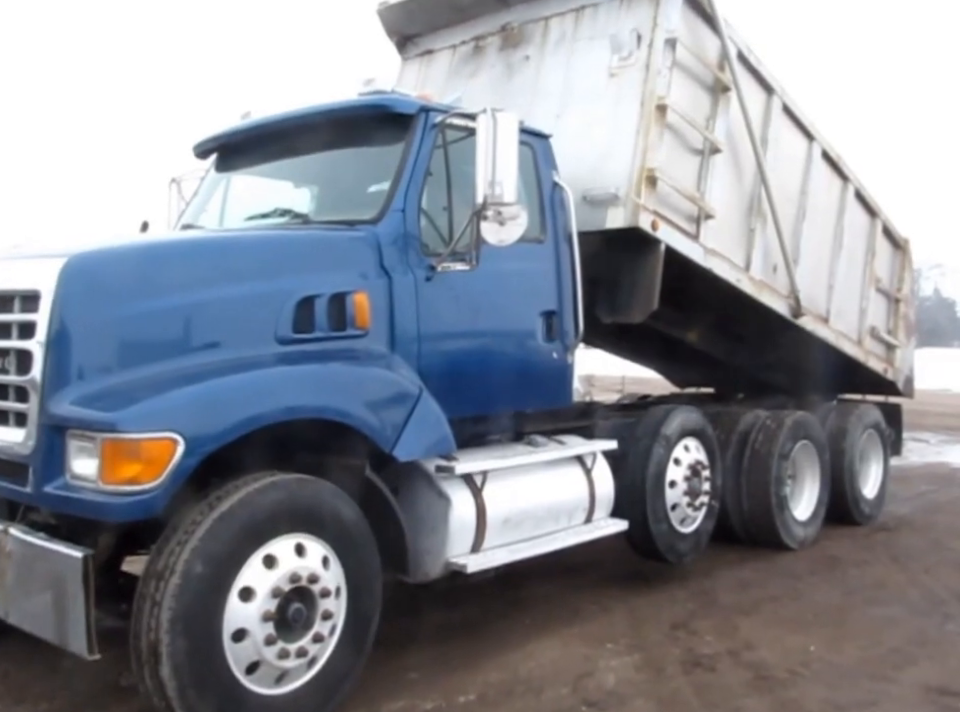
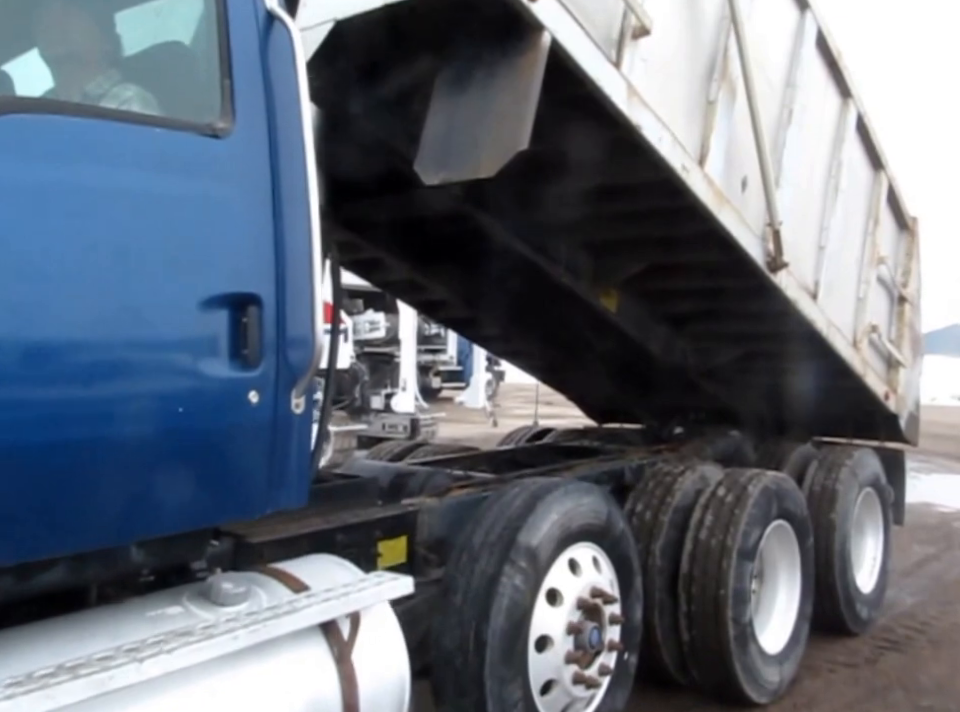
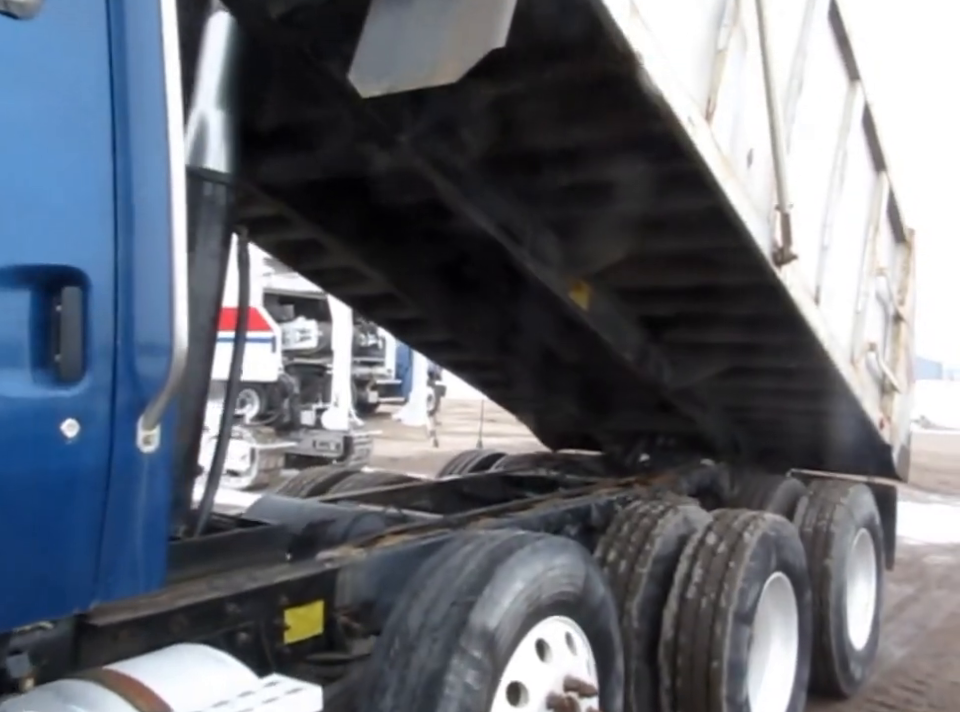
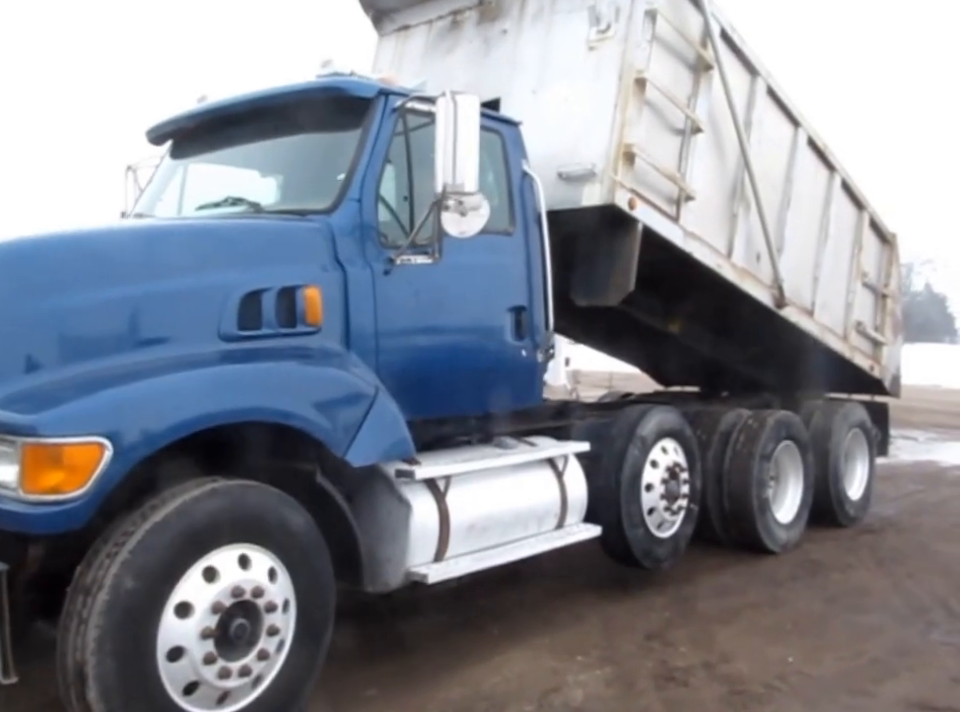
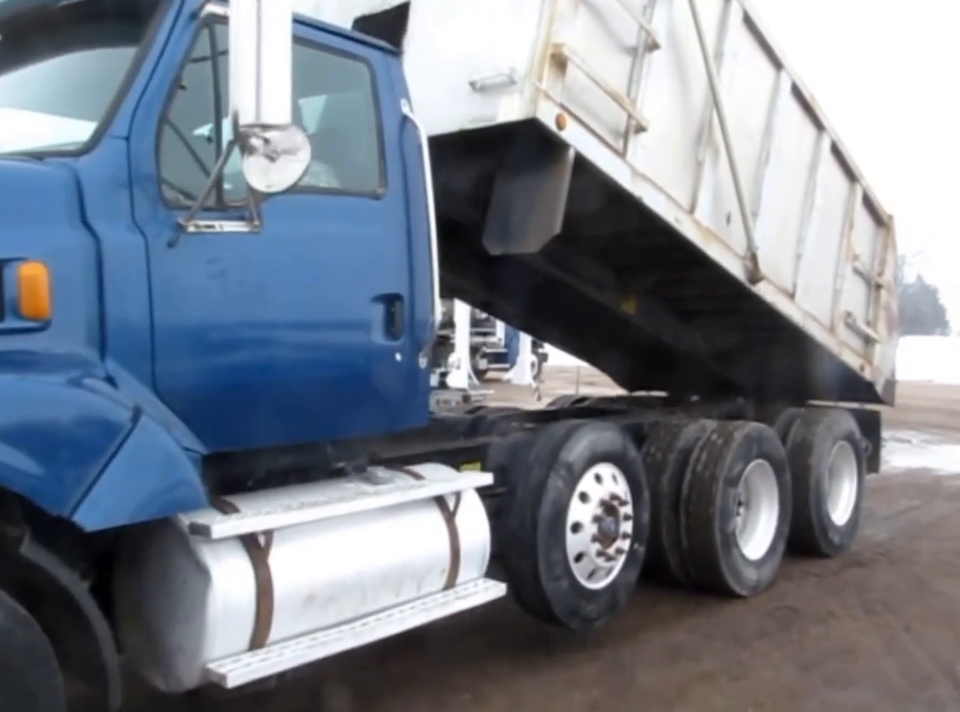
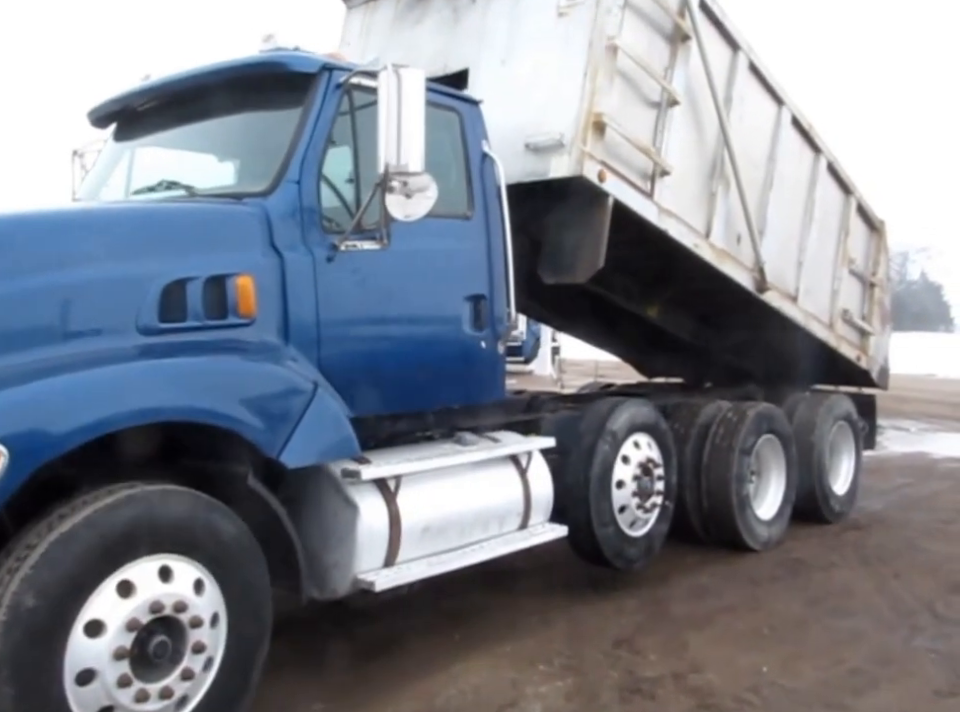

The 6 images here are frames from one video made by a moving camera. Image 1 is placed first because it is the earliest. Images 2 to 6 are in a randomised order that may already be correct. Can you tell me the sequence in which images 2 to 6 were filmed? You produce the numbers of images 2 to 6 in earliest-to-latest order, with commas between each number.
4, 6, 5, 2, 3
